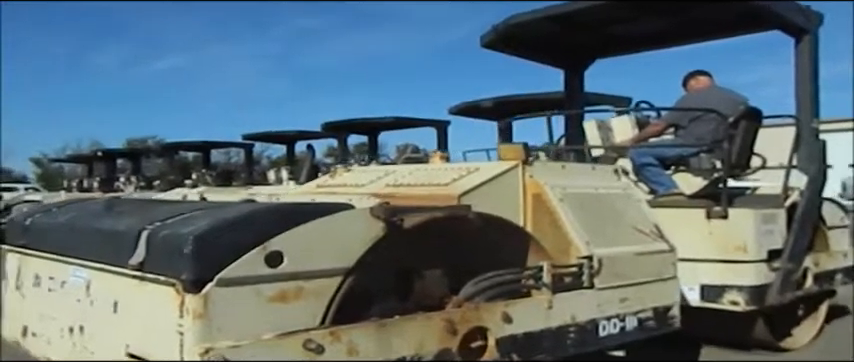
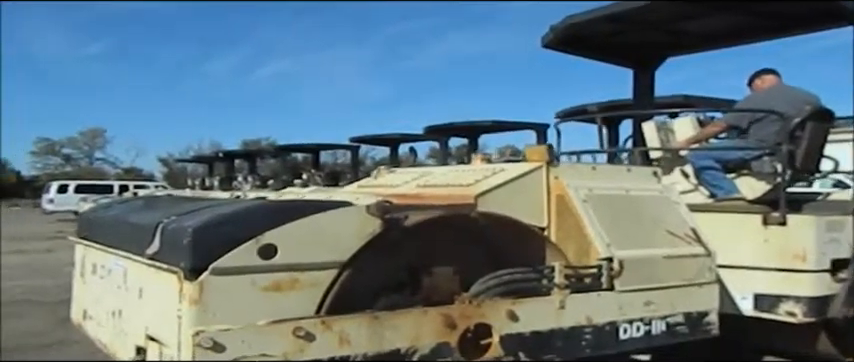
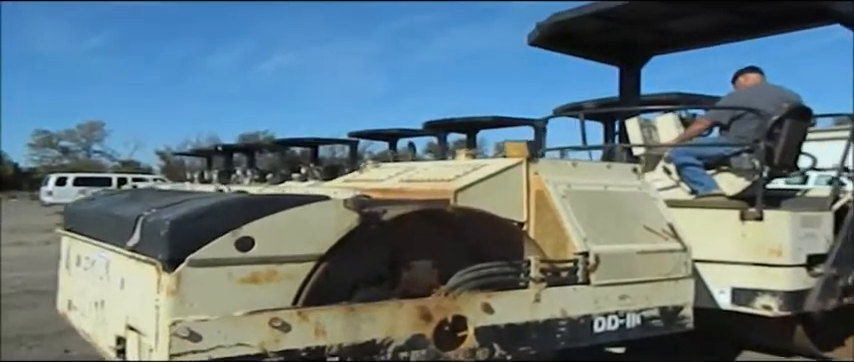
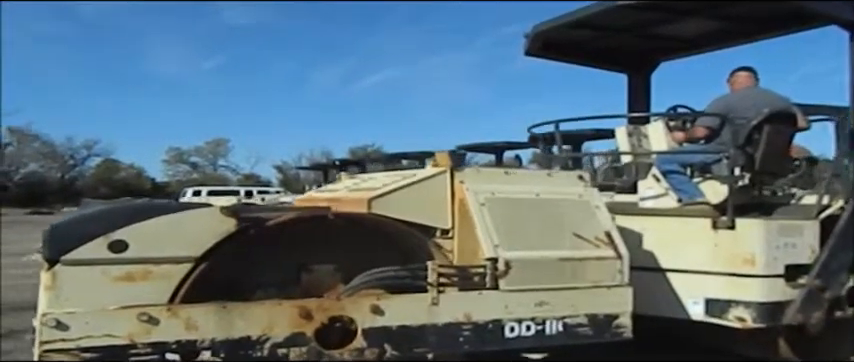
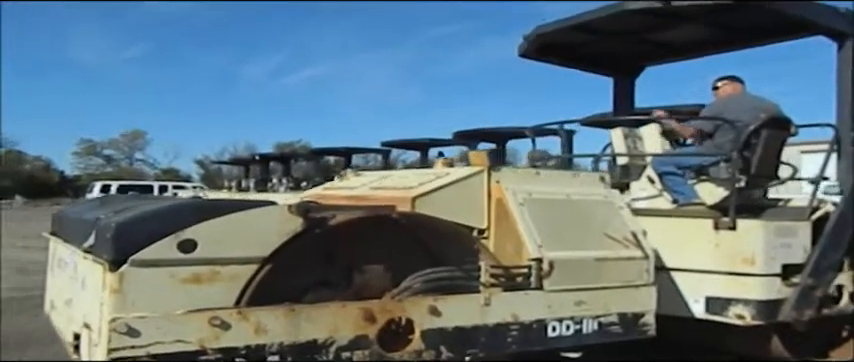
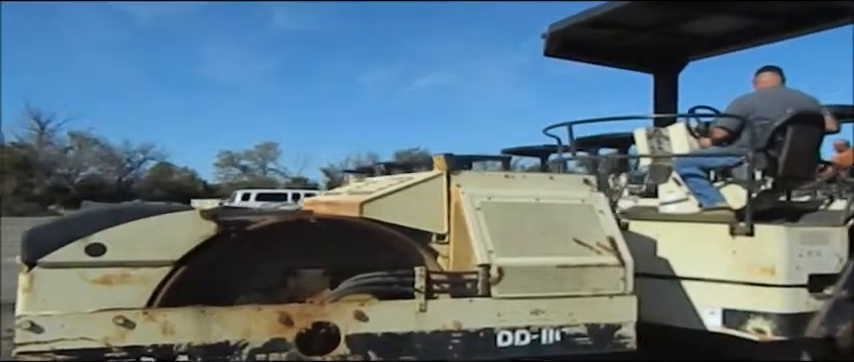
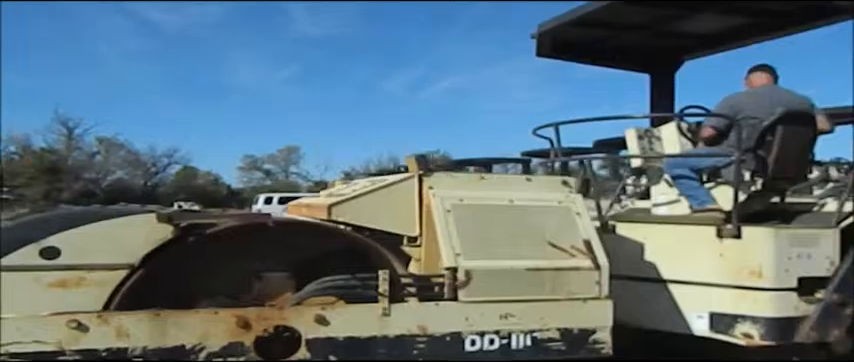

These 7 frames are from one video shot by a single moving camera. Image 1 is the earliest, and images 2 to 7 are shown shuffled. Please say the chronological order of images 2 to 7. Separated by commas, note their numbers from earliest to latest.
2, 3, 5, 4, 6, 7
